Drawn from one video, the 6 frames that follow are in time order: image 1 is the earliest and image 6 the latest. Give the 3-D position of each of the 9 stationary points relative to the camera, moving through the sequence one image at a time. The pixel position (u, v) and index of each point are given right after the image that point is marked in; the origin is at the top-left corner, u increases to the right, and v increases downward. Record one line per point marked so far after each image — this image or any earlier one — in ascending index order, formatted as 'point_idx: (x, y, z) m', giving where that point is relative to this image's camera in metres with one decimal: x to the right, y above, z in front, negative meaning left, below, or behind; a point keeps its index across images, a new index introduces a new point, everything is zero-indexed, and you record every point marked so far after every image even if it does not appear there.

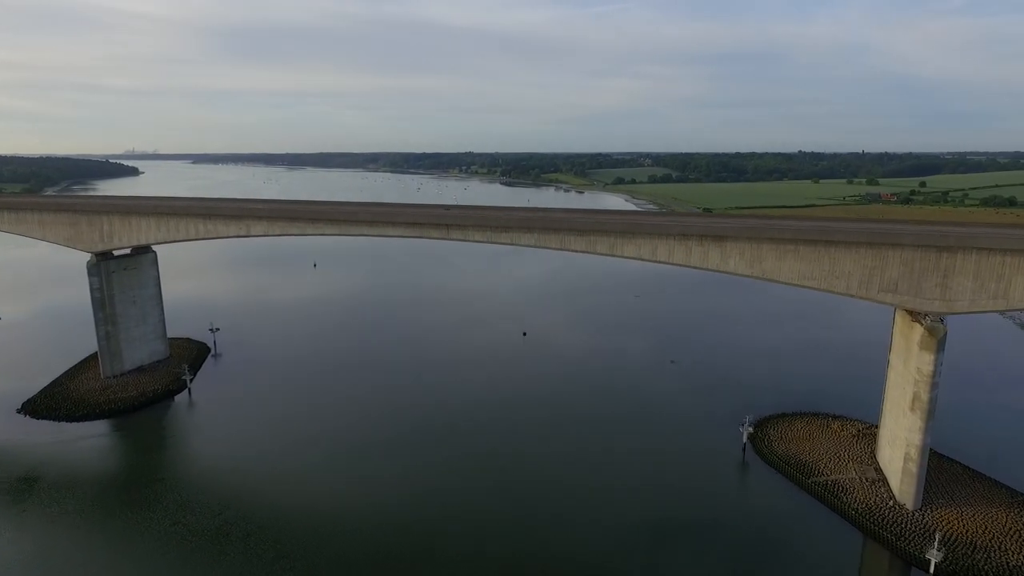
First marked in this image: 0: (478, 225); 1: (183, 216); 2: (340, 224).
0: (-1.5, +2.6, +17.2) m
1: (-13.6, +3.0, +19.0) m
2: (-6.7, +2.5, +17.6) m
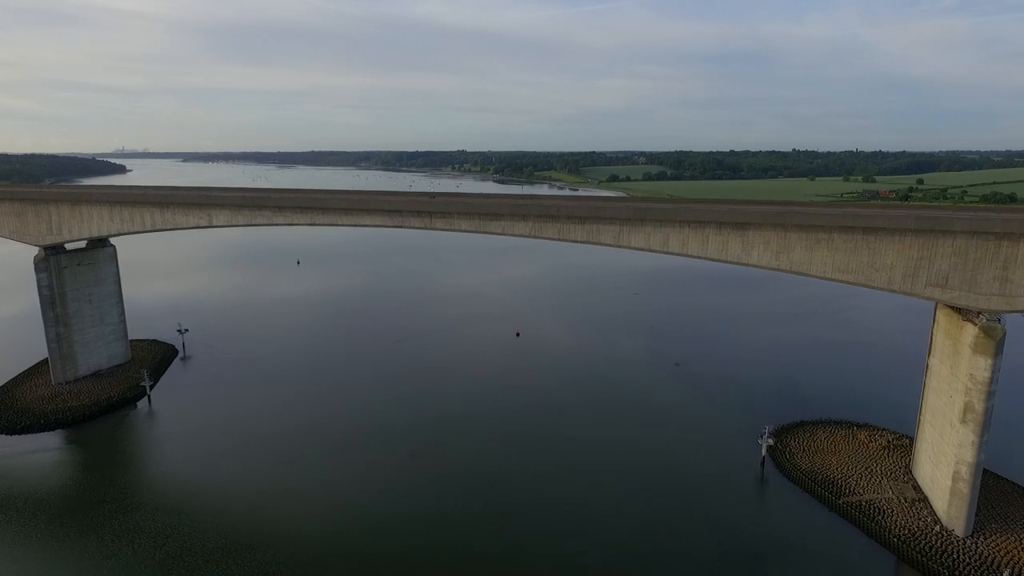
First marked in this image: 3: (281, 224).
0: (-1.7, +2.7, +15.5) m
1: (-13.9, +3.1, +17.1) m
2: (-7.0, +2.6, +15.8) m
3: (-8.0, +2.2, +15.9) m
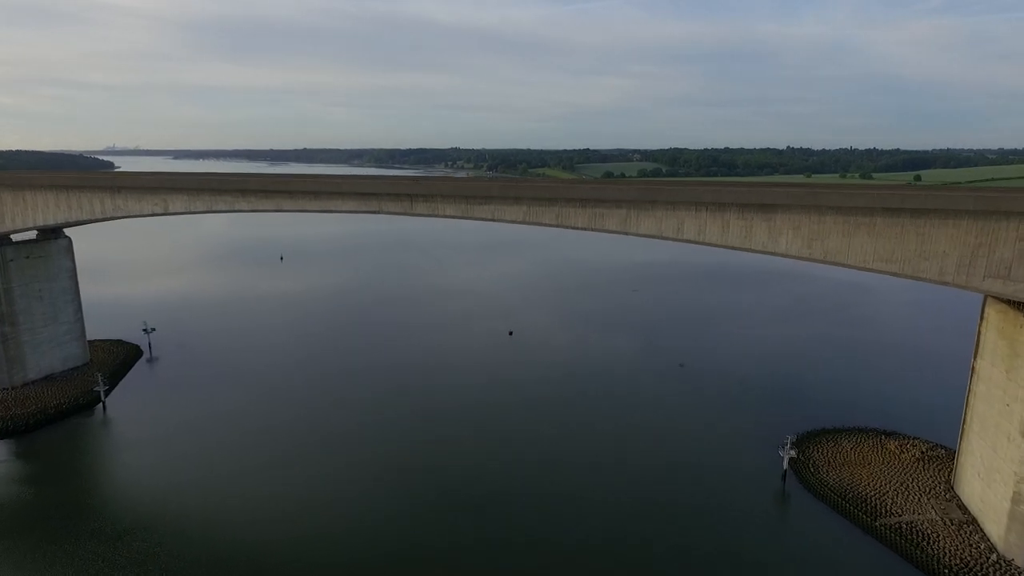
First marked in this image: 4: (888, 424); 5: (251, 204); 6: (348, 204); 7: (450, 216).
0: (-2.0, +2.9, +14.0) m
1: (-14.1, +3.3, +15.4) m
2: (-7.2, +2.8, +14.2) m
3: (-8.2, +2.4, +14.3) m
4: (+15.8, -5.7, +19.7) m
5: (-8.1, +2.6, +14.4) m
6: (-5.7, +3.0, +15.7) m
7: (-2.0, +2.3, +14.5) m
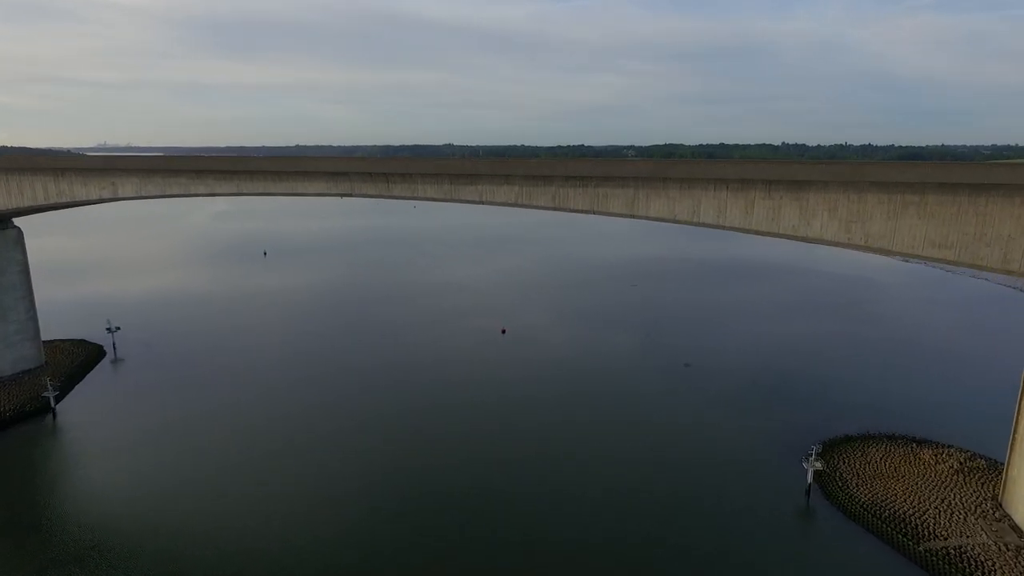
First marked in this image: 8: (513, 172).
0: (-2.2, +3.1, +12.5) m
1: (-14.4, +3.4, +13.8) m
2: (-7.4, +2.9, +12.7) m
3: (-8.4, +2.5, +12.8) m
4: (+15.5, -5.4, +18.5) m
5: (-8.3, +2.8, +12.9) m
6: (-6.0, +3.2, +14.2) m
7: (-2.2, +2.5, +13.0) m
8: (0.0, +3.3, +13.0) m
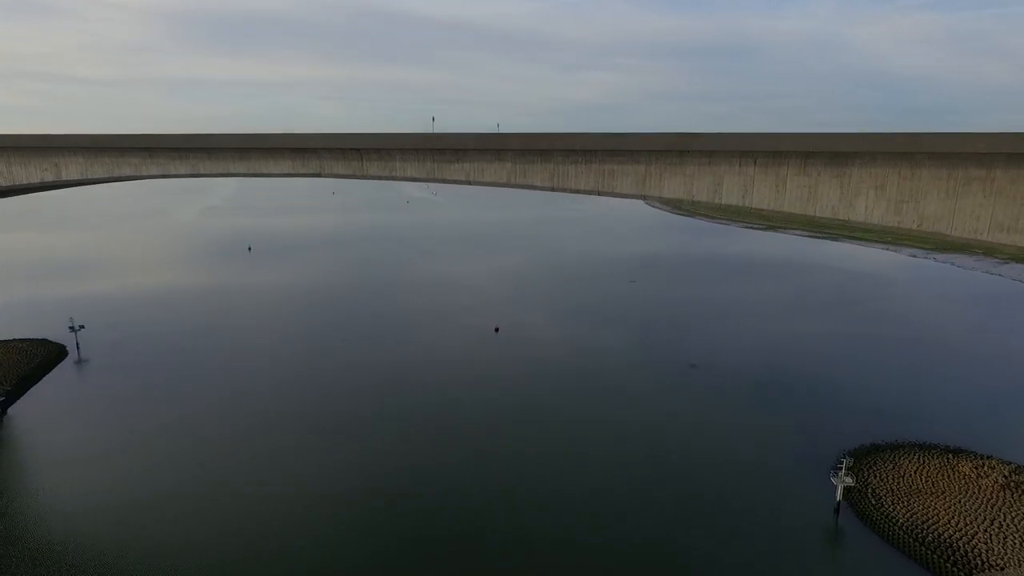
0: (-2.4, +3.2, +11.2) m
1: (-14.6, +3.6, +12.4) m
2: (-7.6, +3.1, +11.4) m
3: (-8.6, +2.7, +11.4) m
4: (+15.3, -5.2, +17.4) m
5: (-8.5, +2.9, +11.5) m
6: (-6.2, +3.3, +12.8) m
7: (-2.4, +2.7, +11.7) m
8: (-0.1, +3.4, +11.7) m
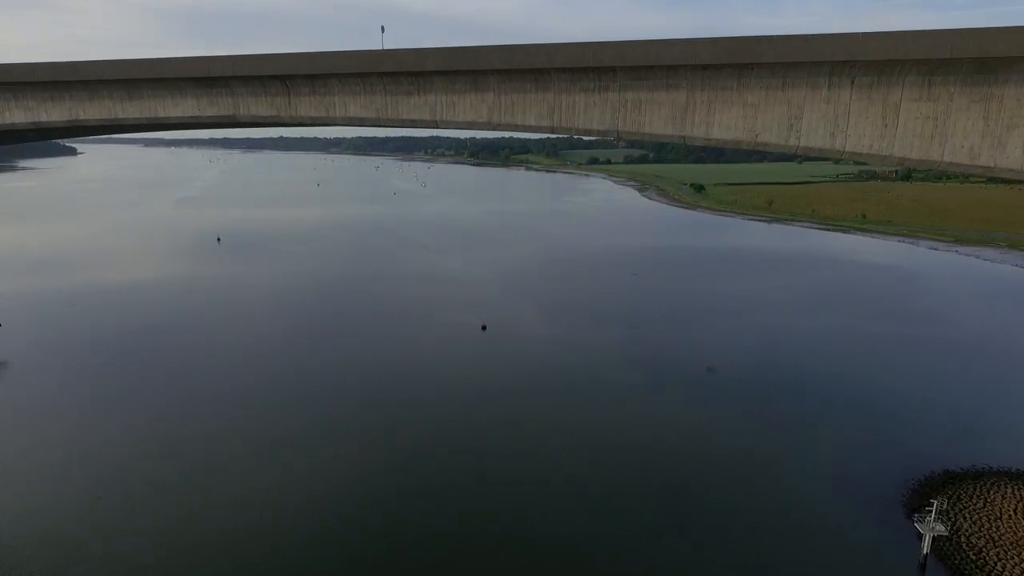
0: (-2.6, +3.5, +8.7) m
1: (-14.9, +3.8, +9.8) m
2: (-7.9, +3.3, +8.8) m
3: (-8.9, +2.9, +8.9) m
4: (+14.9, -5.0, +15.2) m
5: (-8.8, +3.2, +9.0) m
6: (-6.4, +3.6, +10.3) m
7: (-2.7, +2.9, +9.3) m
8: (-0.4, +3.6, +9.3) m
